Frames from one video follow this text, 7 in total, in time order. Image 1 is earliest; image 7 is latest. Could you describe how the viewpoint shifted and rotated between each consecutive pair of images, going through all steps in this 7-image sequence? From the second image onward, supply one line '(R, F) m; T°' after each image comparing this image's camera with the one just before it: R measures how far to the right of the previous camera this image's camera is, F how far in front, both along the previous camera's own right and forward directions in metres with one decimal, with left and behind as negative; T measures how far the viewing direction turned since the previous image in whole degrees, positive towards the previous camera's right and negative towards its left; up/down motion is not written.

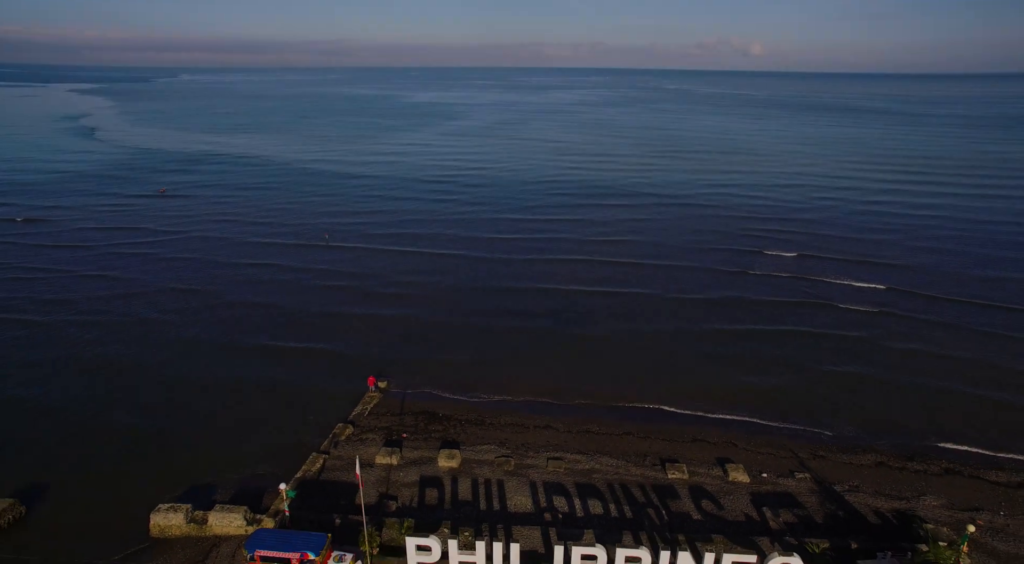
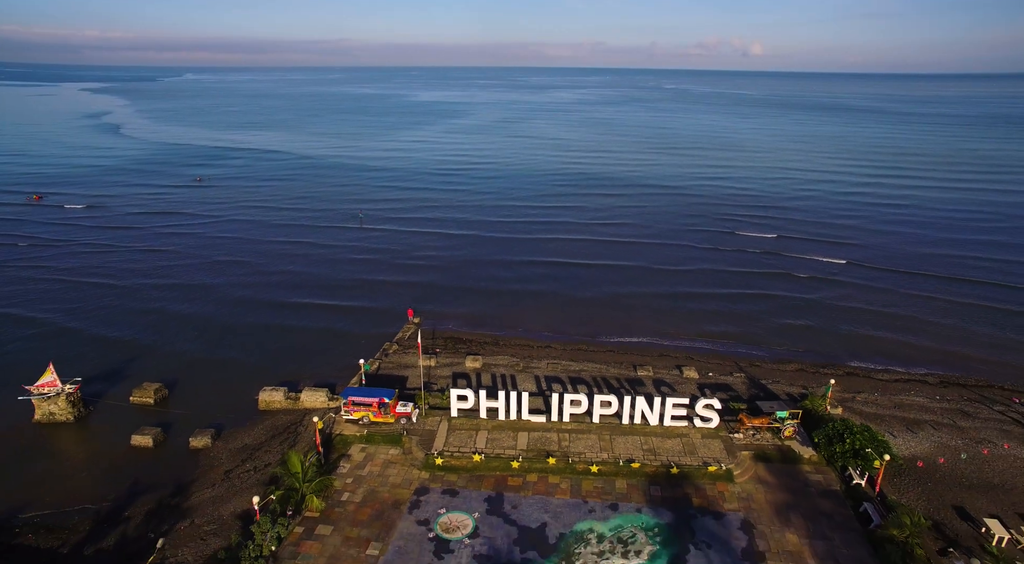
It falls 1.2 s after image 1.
(-0.4, -7.6) m; 0°
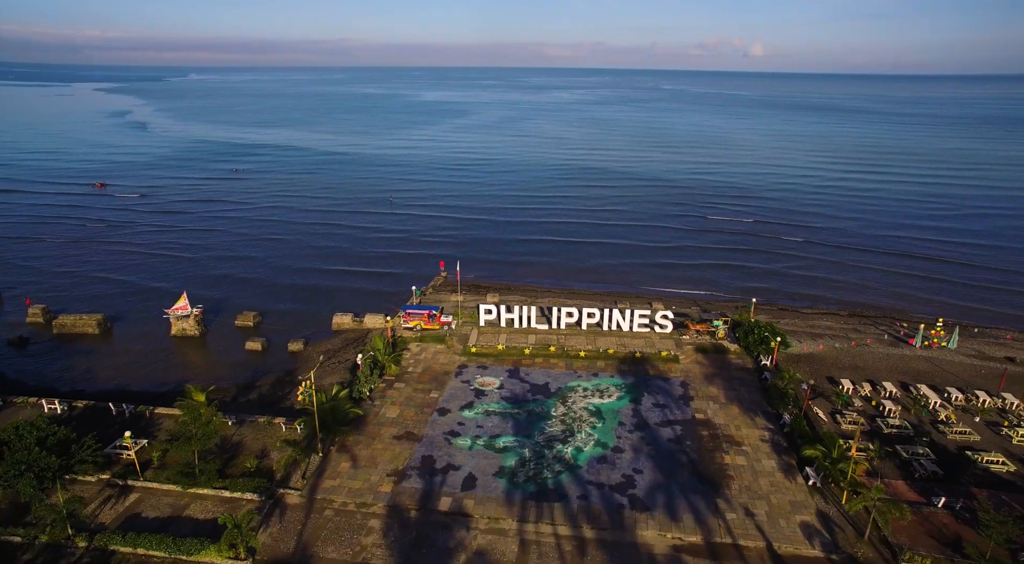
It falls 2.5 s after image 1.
(-0.6, -9.3) m; 0°
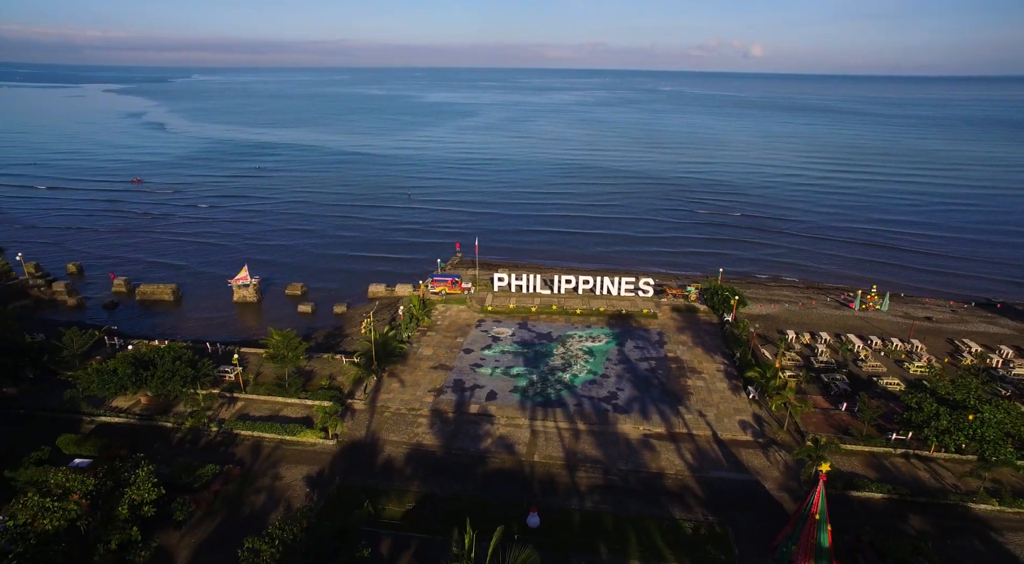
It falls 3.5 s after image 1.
(-0.6, -6.9) m; 0°
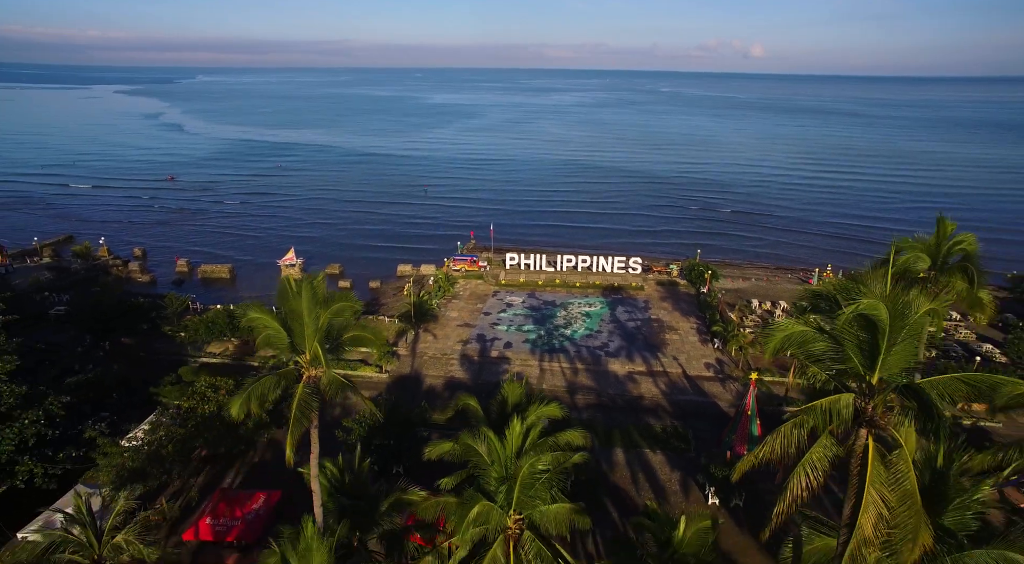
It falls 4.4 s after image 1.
(-0.7, -7.1) m; 0°
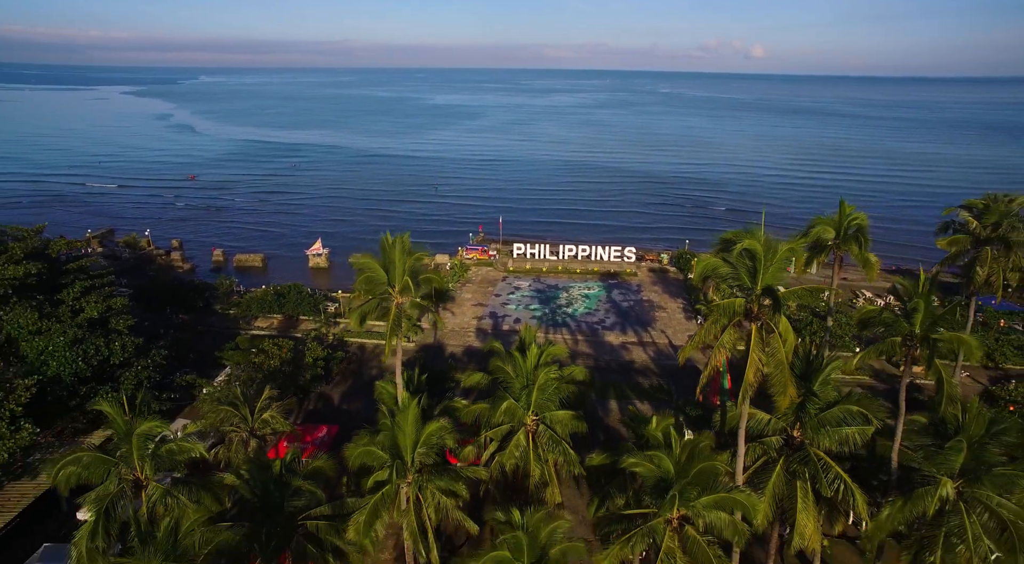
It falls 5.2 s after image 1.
(-0.5, -5.1) m; 0°
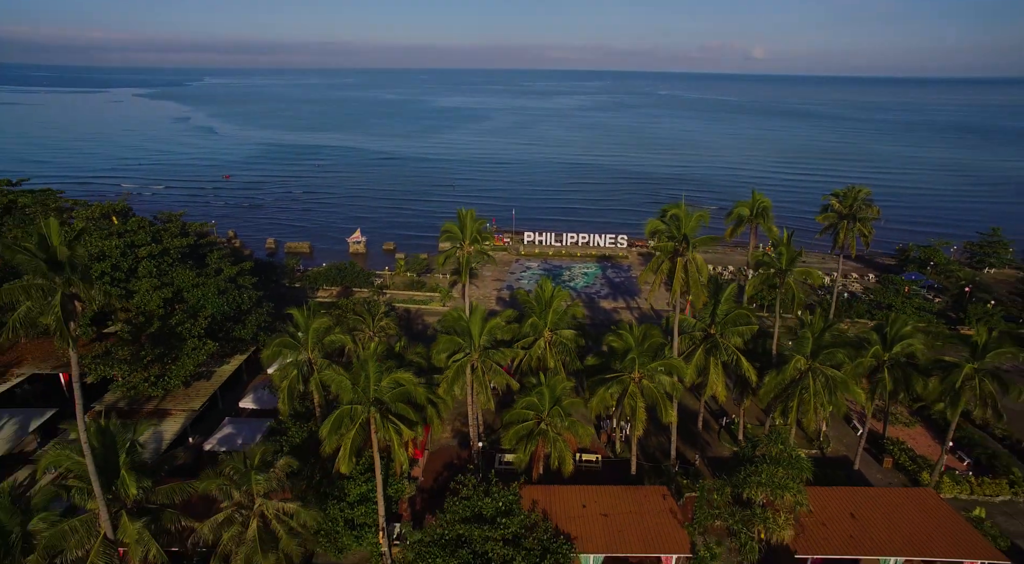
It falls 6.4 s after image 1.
(-1.0, -9.6) m; 0°
